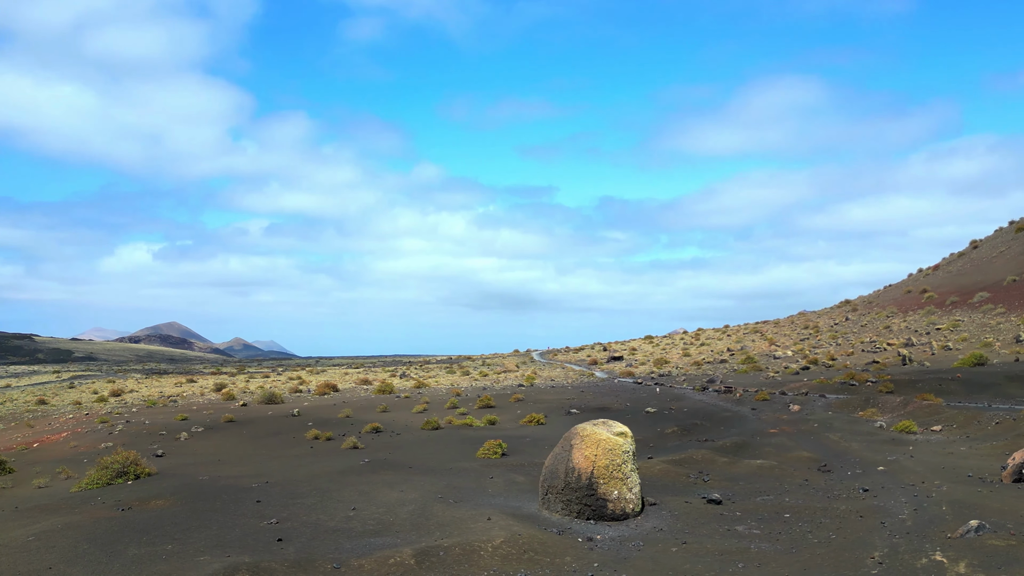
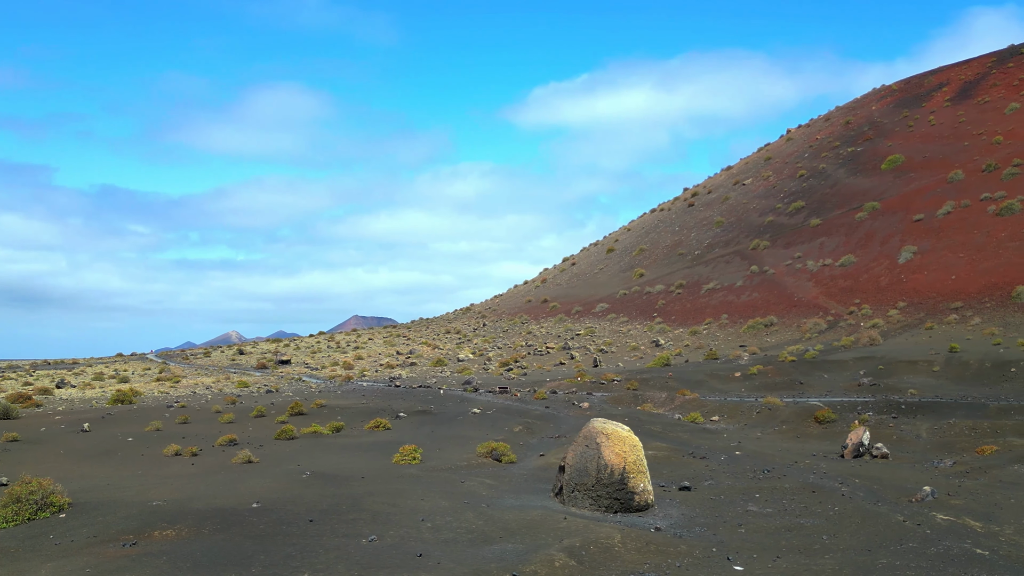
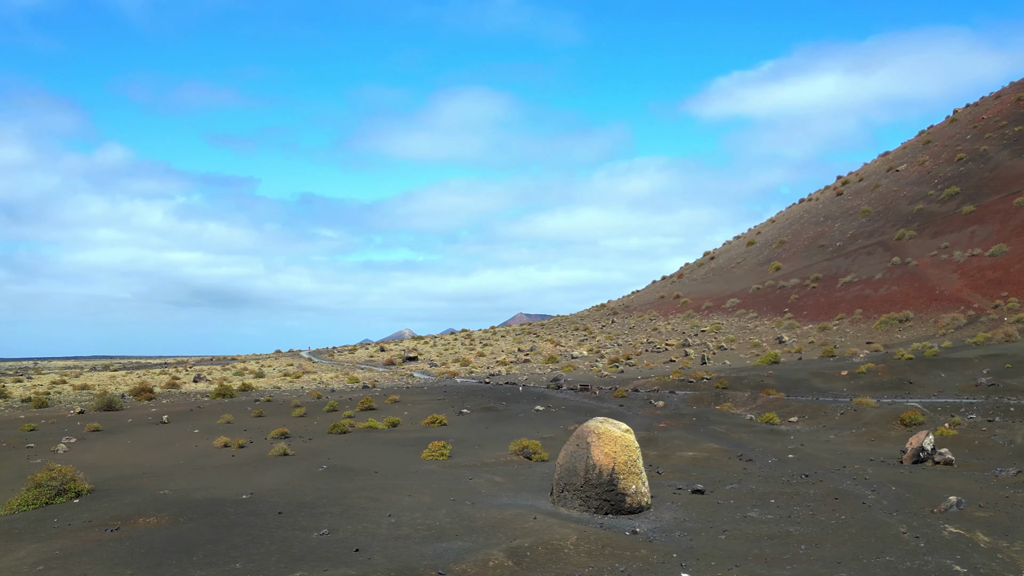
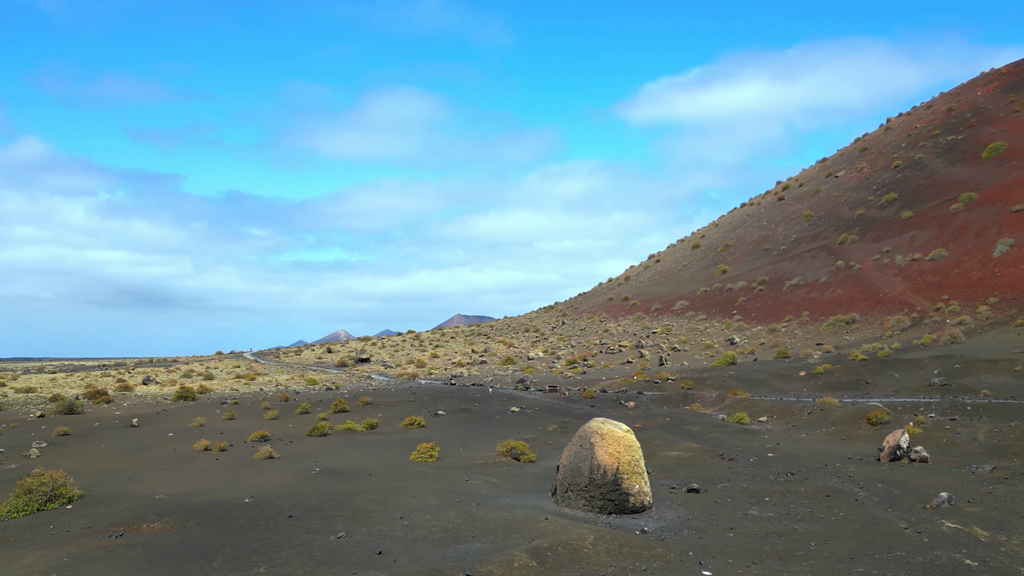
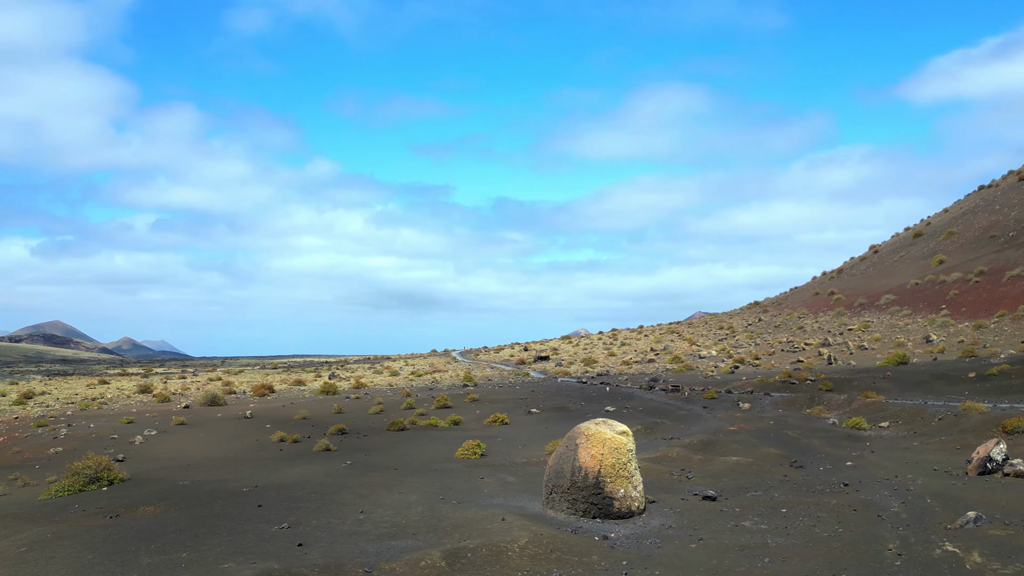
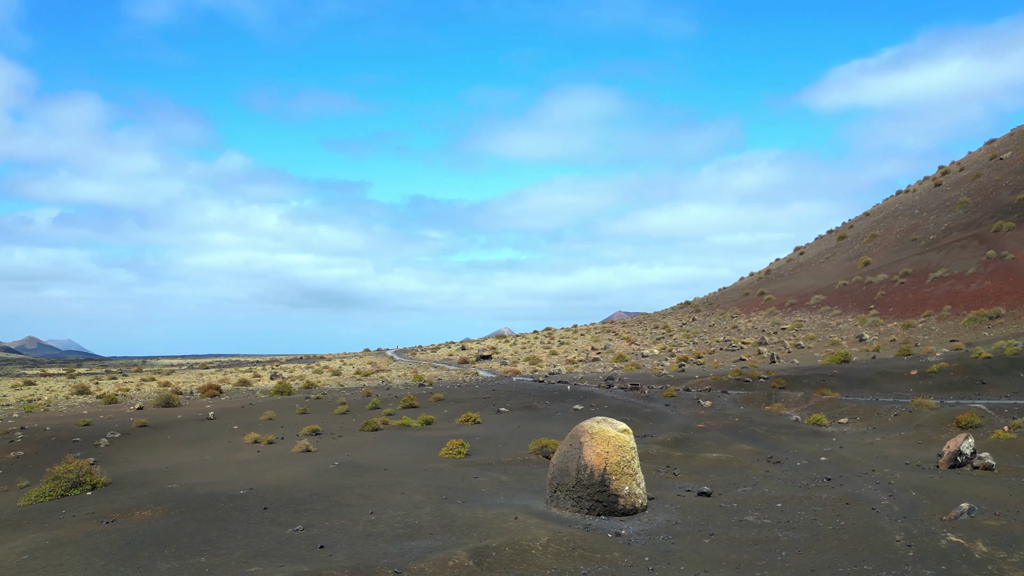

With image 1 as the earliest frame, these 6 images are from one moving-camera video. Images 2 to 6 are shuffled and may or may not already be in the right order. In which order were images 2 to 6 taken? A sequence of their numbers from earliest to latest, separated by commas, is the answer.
5, 6, 3, 4, 2
